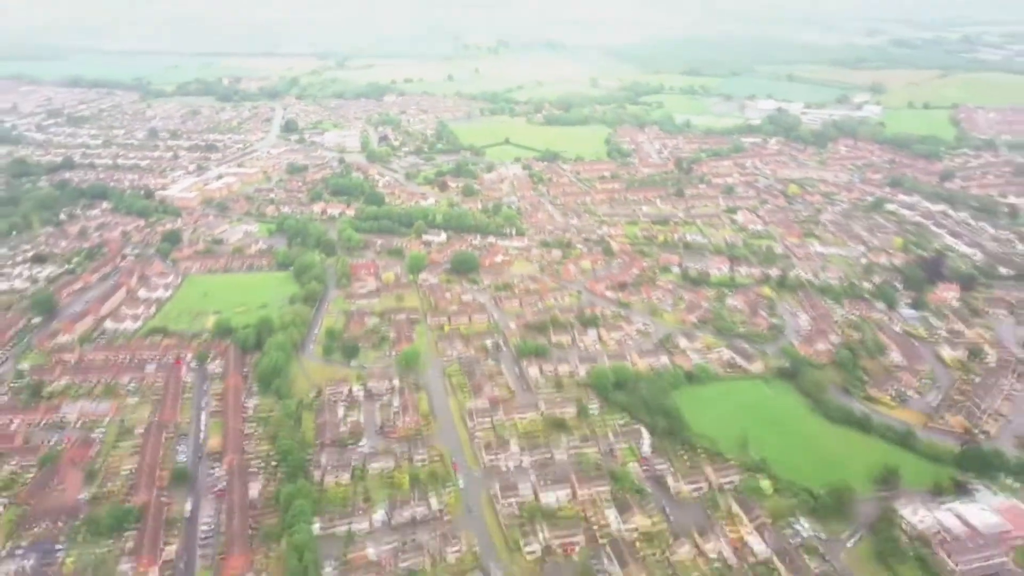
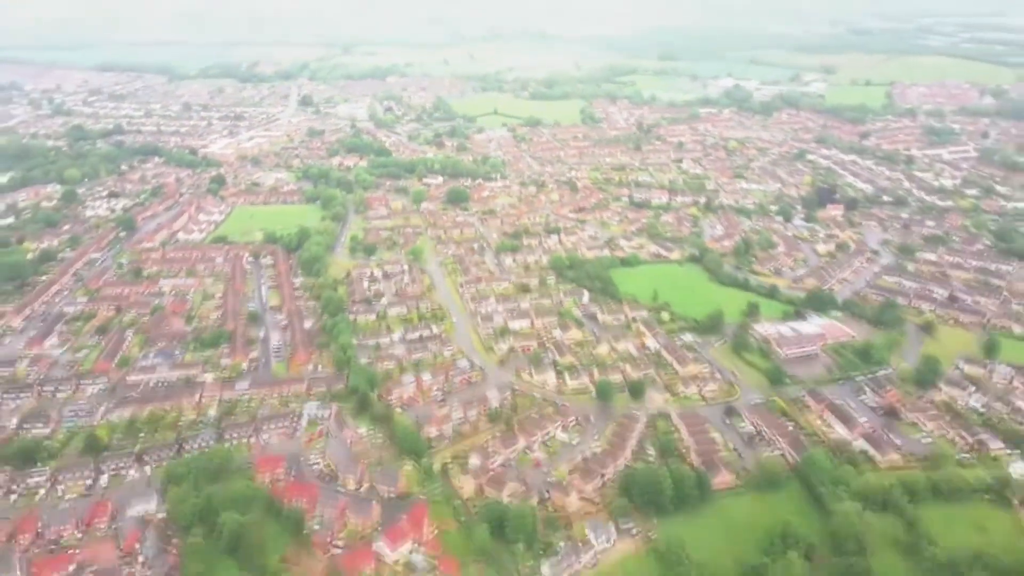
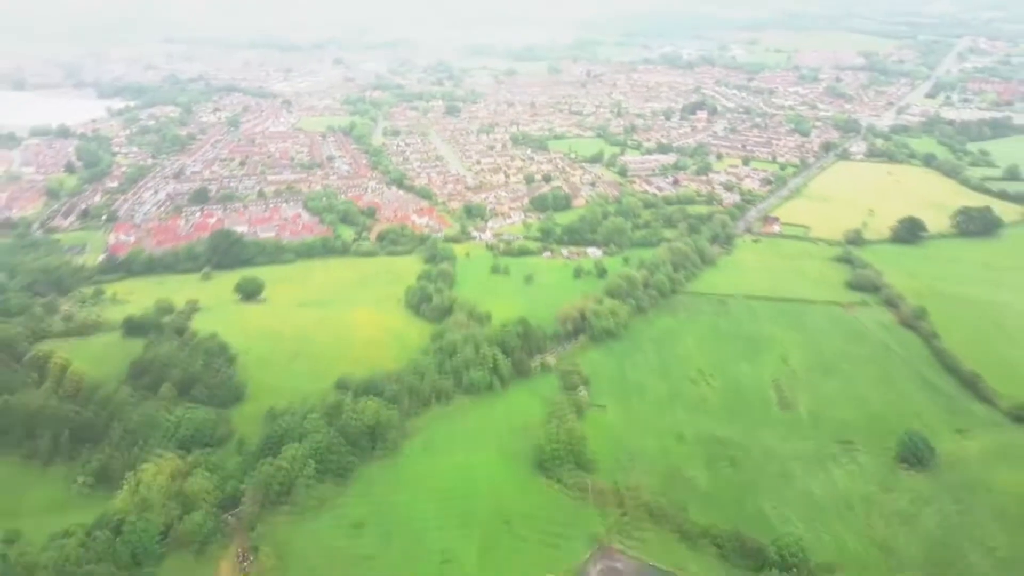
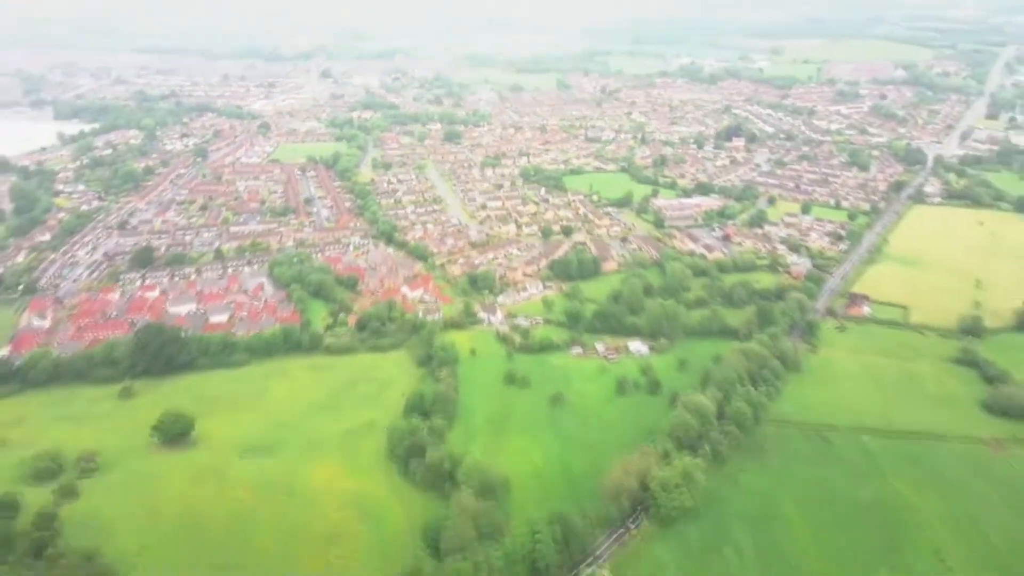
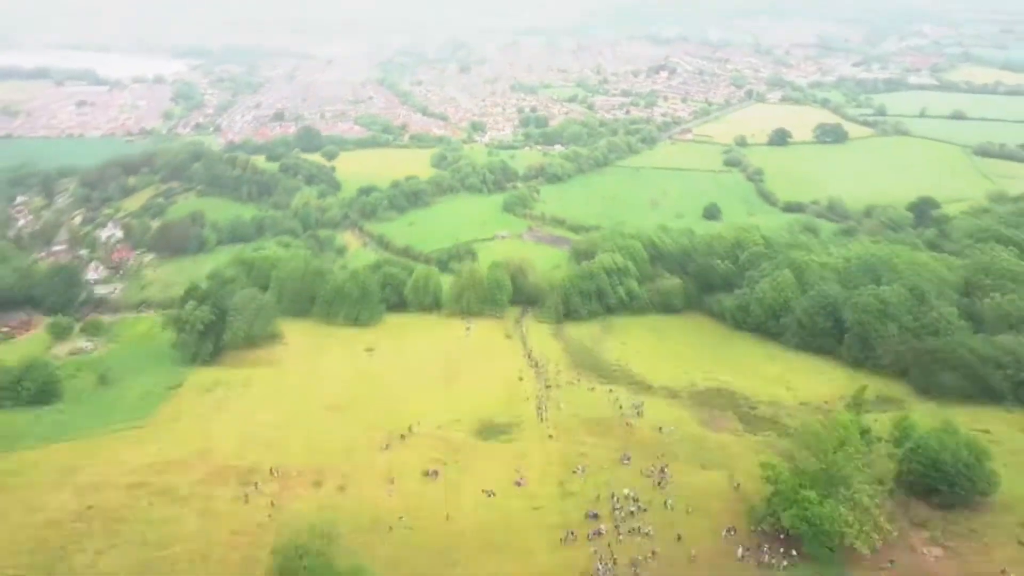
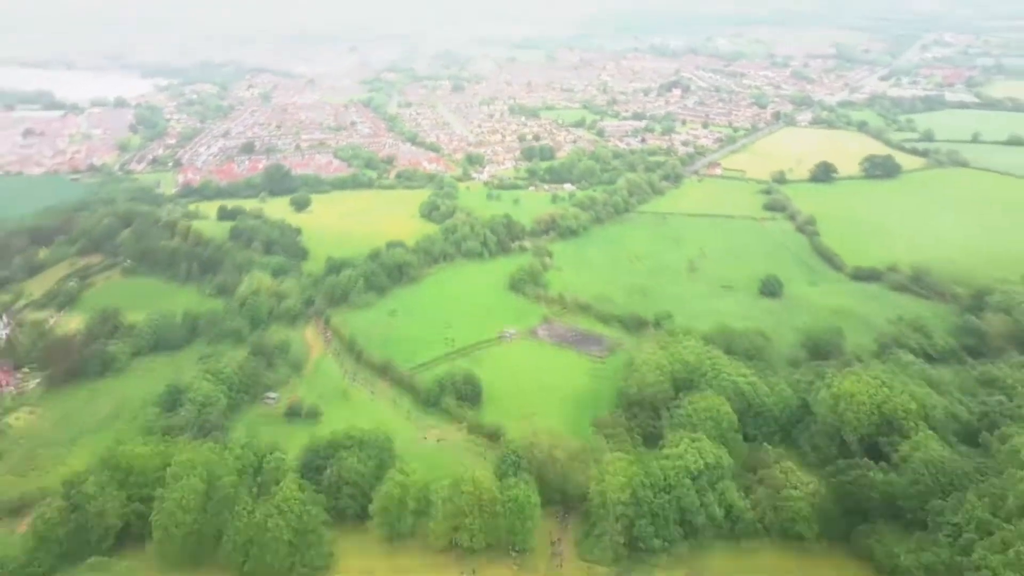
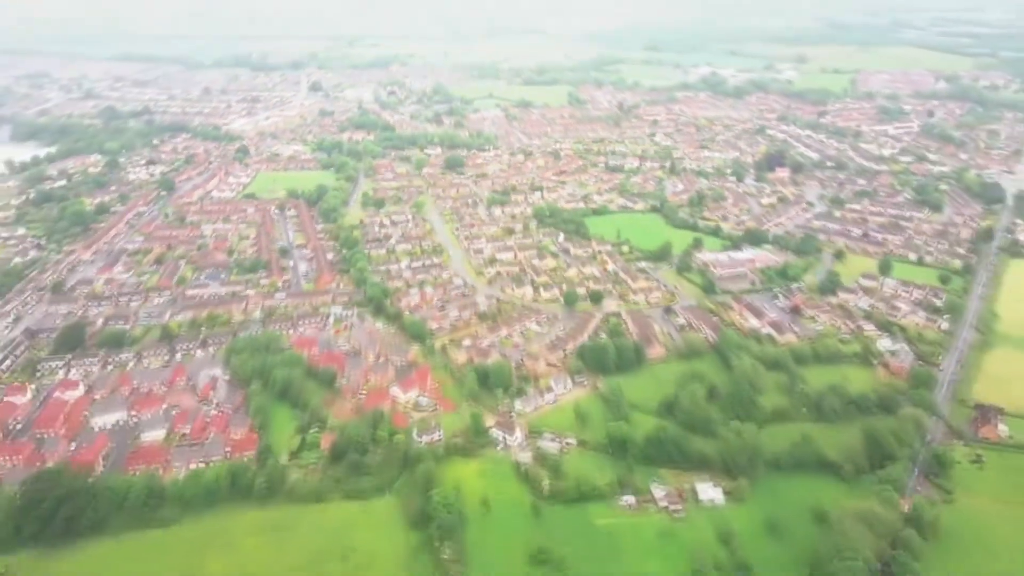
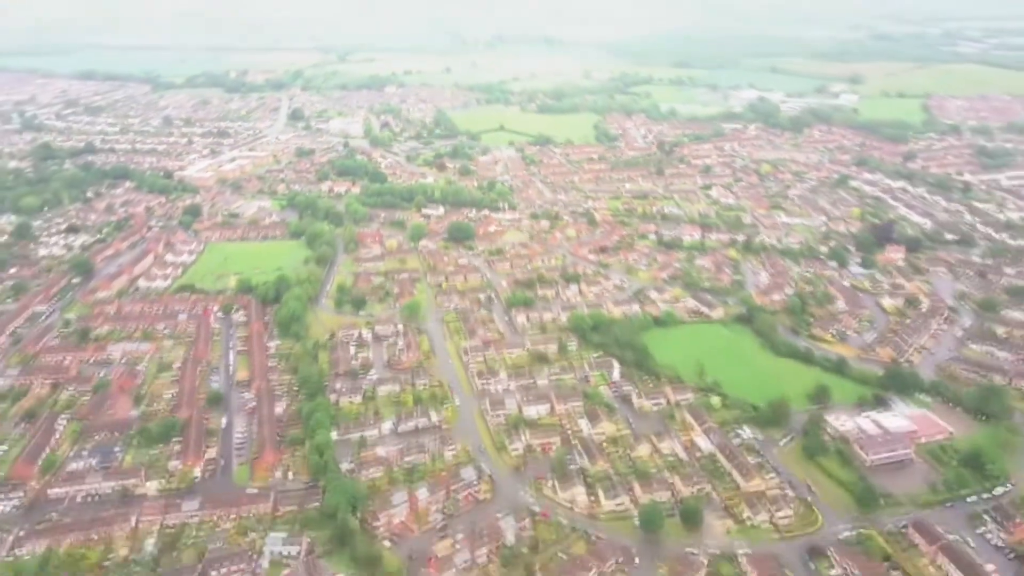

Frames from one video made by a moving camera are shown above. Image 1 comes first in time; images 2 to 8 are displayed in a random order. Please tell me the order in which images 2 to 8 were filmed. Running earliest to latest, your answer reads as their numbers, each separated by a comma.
8, 2, 7, 4, 3, 6, 5
